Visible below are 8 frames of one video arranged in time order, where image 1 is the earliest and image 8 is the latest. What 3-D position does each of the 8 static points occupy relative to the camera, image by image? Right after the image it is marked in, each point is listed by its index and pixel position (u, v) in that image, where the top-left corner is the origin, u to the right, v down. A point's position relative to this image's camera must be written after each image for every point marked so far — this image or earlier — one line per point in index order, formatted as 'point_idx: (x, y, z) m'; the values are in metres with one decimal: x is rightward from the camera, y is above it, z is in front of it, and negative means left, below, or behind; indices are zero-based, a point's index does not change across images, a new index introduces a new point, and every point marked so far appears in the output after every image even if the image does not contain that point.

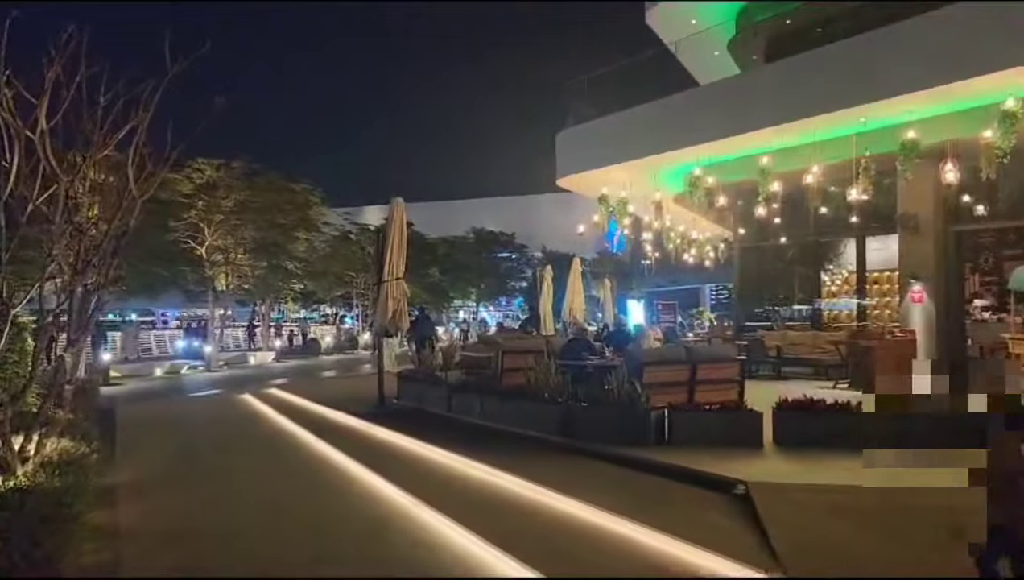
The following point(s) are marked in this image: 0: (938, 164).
0: (+7.6, +2.3, +16.7) m
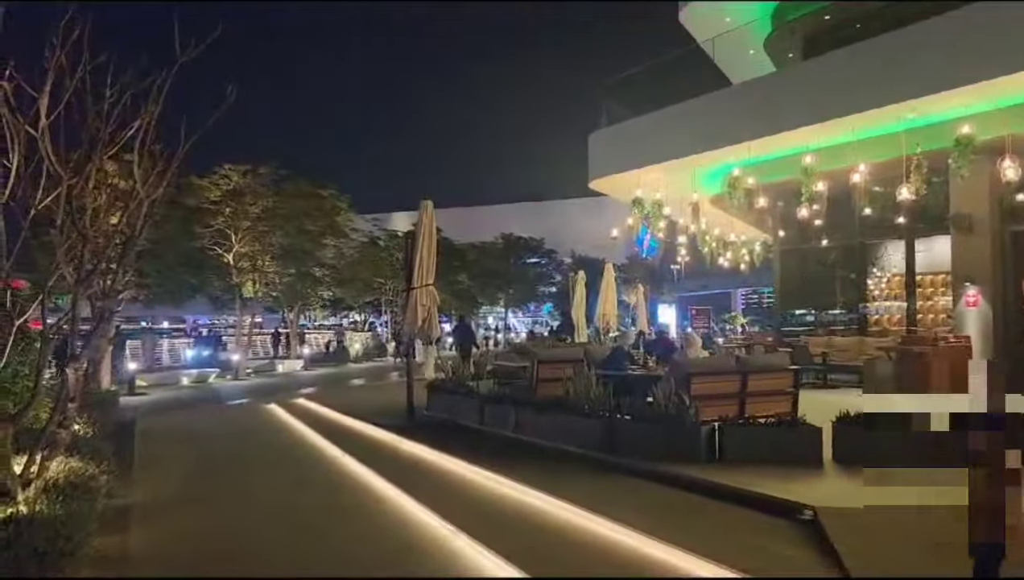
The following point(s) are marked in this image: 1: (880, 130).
0: (+8.2, +2.2, +15.9) m
1: (+5.8, +2.5, +14.8) m
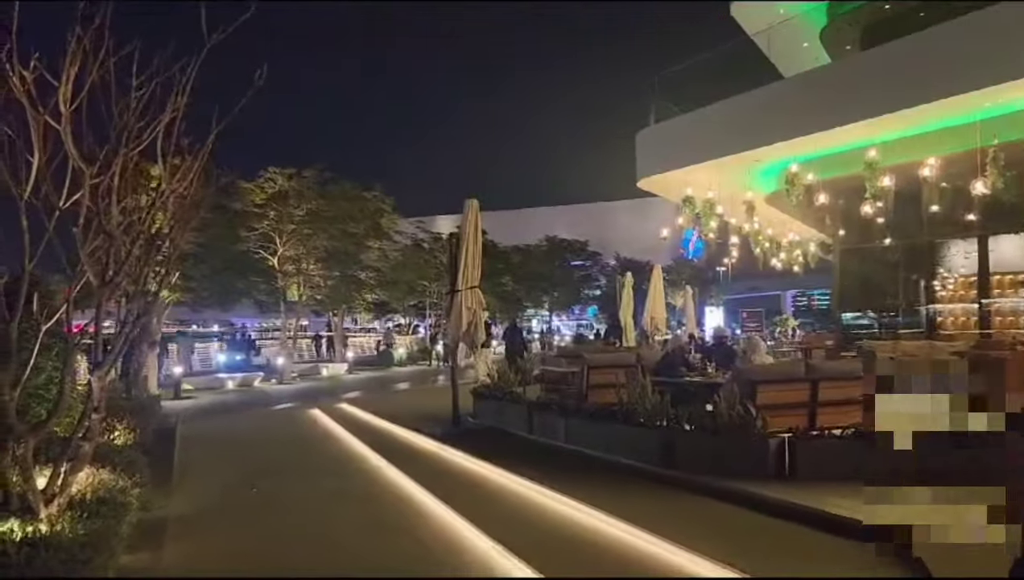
0: (+9.0, +2.2, +14.9) m
1: (+6.6, +2.5, +14.0) m
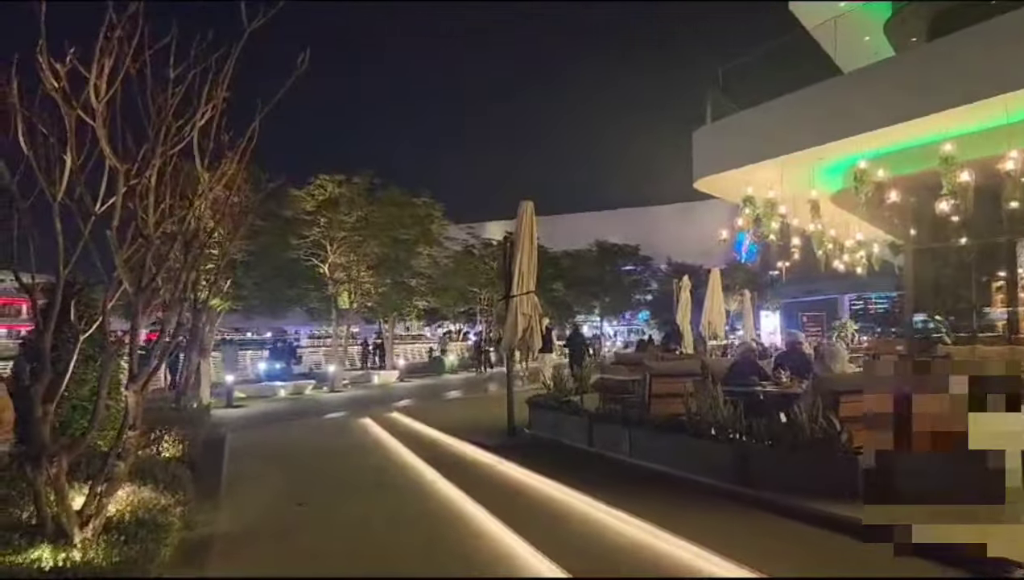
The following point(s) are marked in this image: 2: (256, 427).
0: (+9.8, +2.2, +13.9) m
1: (+7.4, +2.5, +13.1) m
2: (-4.5, -2.4, +16.4) m
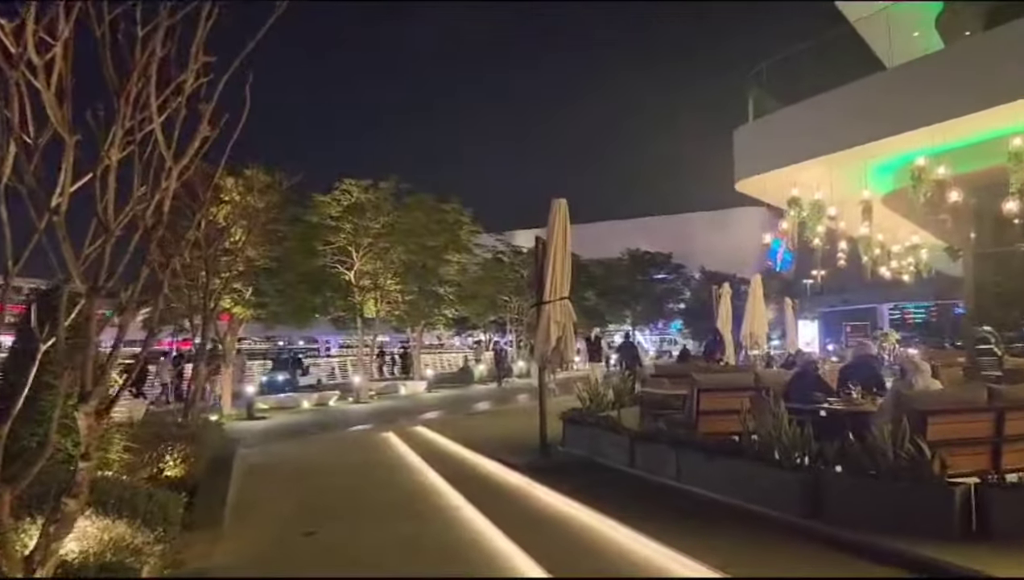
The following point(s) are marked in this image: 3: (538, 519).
0: (+10.3, +2.1, +12.6) m
1: (+7.8, +2.4, +11.9) m
2: (-4.0, -2.5, +15.5) m
3: (+0.2, -2.0, +8.1) m
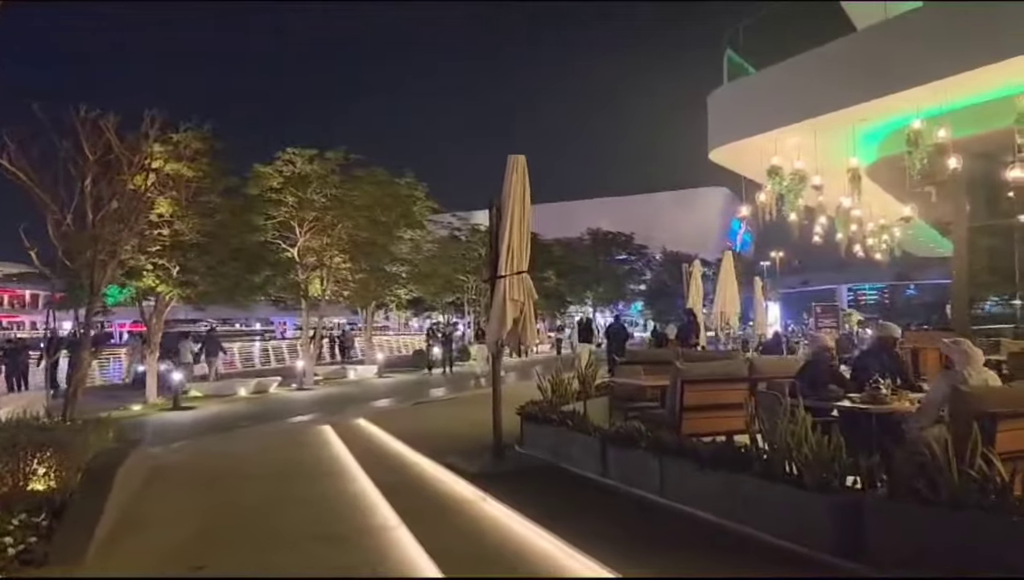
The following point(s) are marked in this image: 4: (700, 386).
0: (+9.7, +2.4, +11.2) m
1: (+7.2, +2.7, +10.4) m
2: (-4.7, -2.2, +13.6) m
3: (-0.1, -1.7, +6.3) m
4: (+1.7, -0.9, +8.2) m
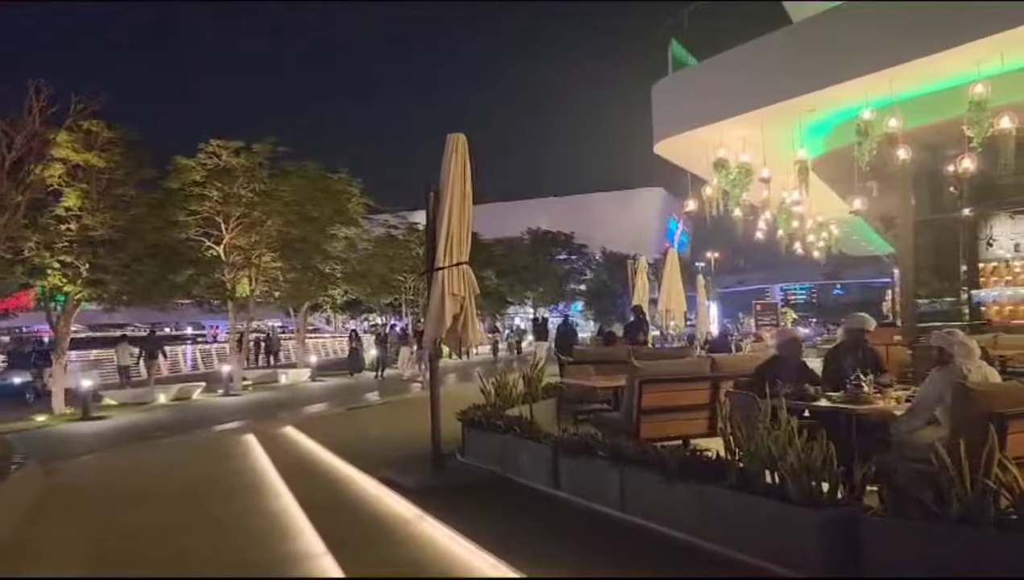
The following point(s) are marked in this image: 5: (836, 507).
0: (+9.0, +2.5, +11.0) m
1: (+6.6, +2.8, +10.0) m
2: (-5.5, -2.1, +12.4) m
3: (-0.5, -1.7, +5.4) m
4: (+1.2, -0.8, +7.5) m
5: (+1.7, -1.1, +4.9) m
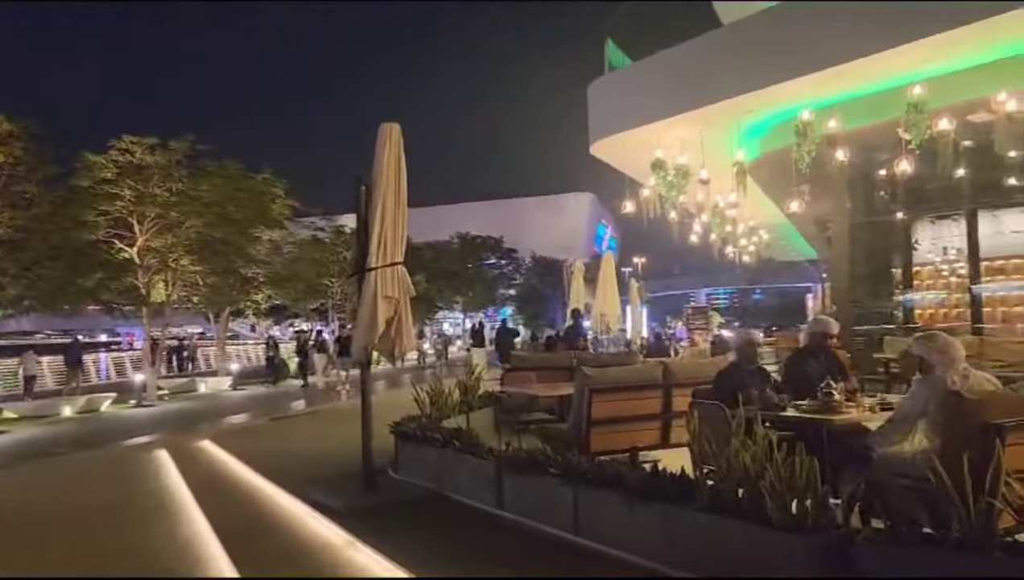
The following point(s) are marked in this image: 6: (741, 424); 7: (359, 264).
0: (+8.2, +2.5, +11.1) m
1: (+5.9, +2.8, +9.9) m
2: (-6.3, -2.2, +11.4) m
3: (-0.8, -1.7, +4.8) m
4: (+0.8, -0.8, +6.9) m
5: (+1.4, -1.1, +4.4) m
6: (+1.3, -0.8, +5.4) m
7: (-1.5, +0.2, +9.1) m
